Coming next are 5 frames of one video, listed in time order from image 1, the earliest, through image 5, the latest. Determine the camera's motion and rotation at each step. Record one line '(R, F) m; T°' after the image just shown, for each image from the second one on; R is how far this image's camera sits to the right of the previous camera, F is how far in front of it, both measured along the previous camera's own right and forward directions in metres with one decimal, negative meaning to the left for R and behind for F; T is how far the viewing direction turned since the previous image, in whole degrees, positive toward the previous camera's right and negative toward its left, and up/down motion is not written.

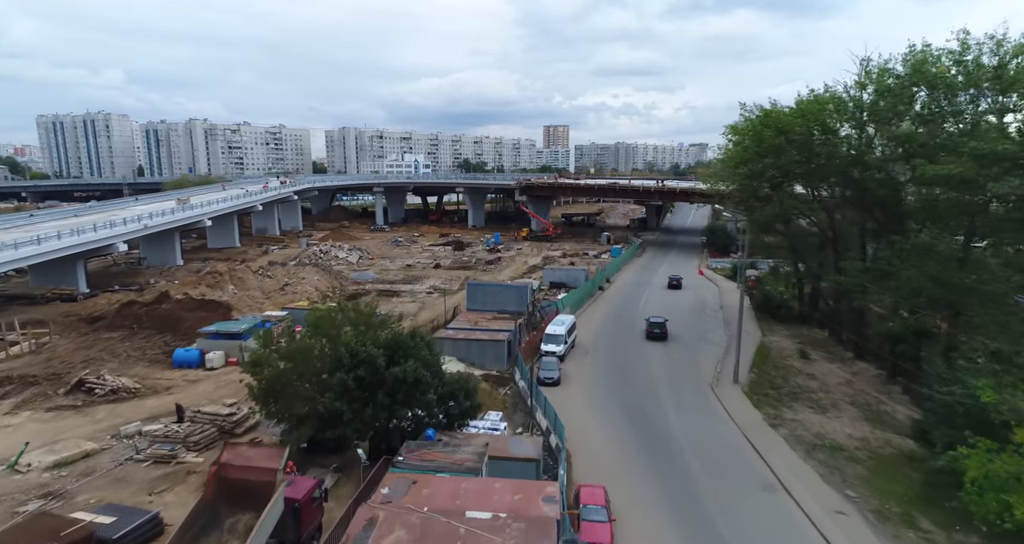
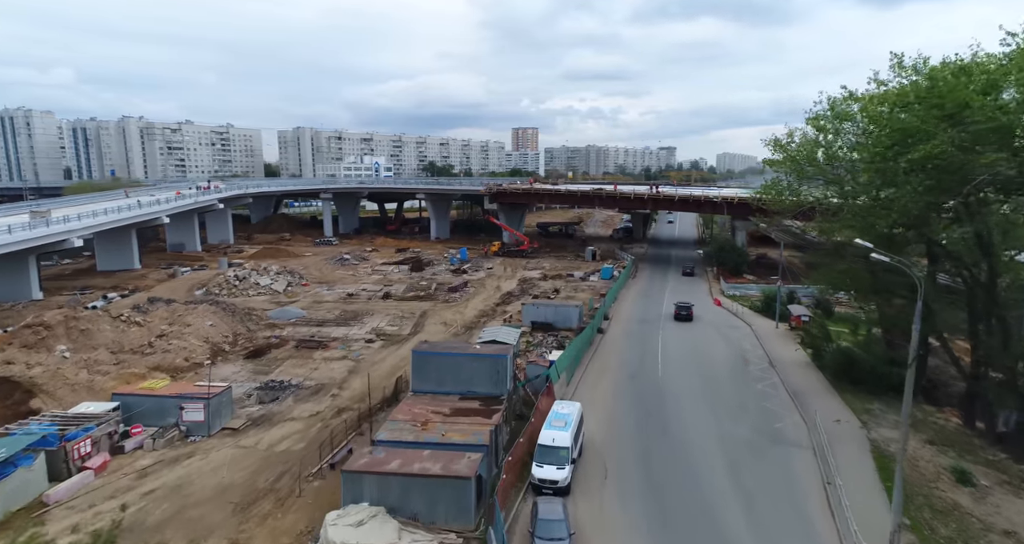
(-0.1, +11.4) m; +3°
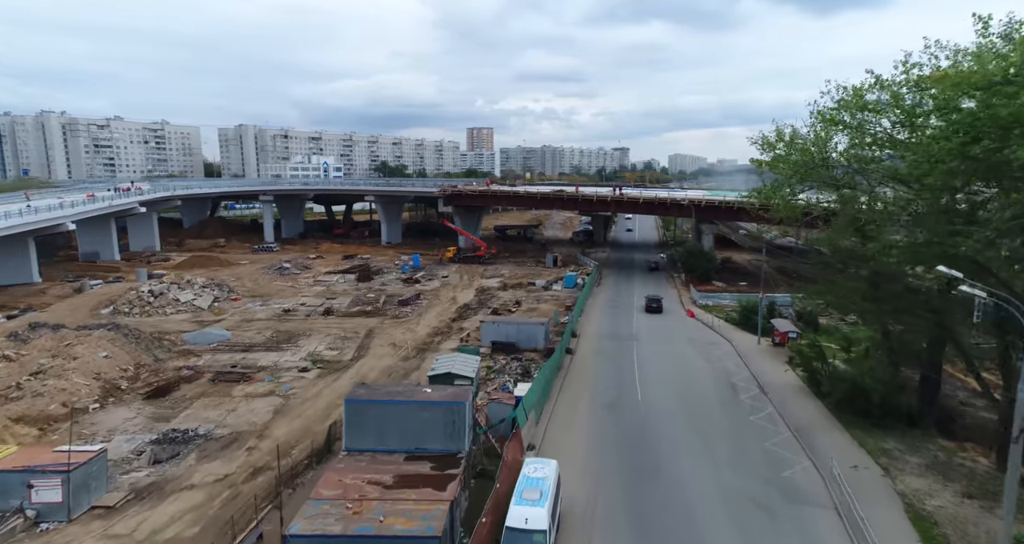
(0.0, +4.1) m; +4°
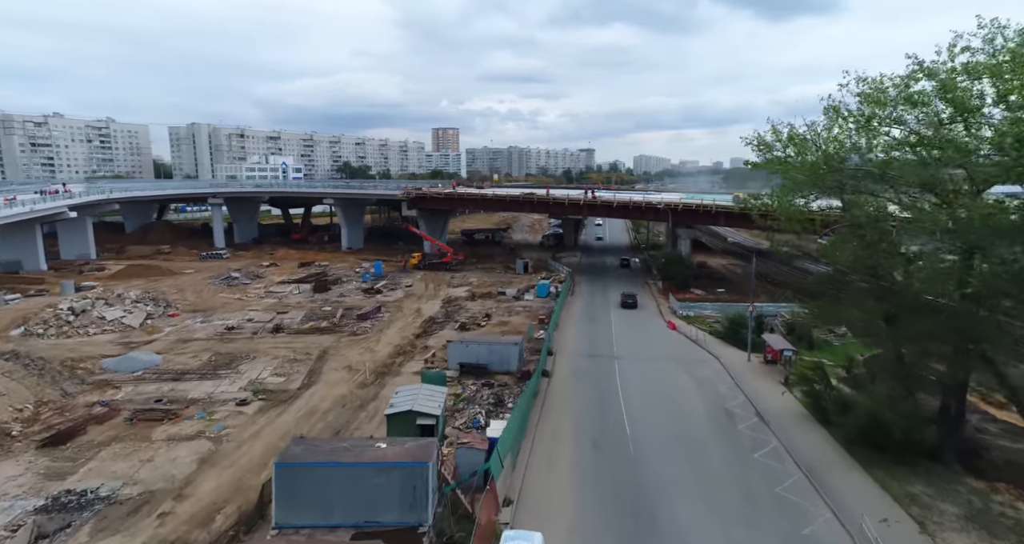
(-0.1, +3.2) m; +3°
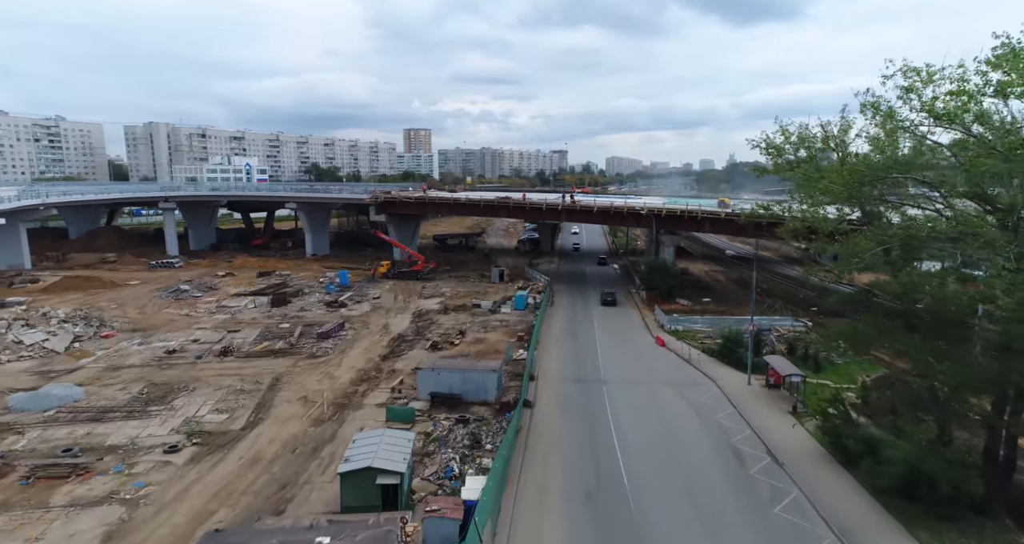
(-0.2, +3.2) m; +3°
